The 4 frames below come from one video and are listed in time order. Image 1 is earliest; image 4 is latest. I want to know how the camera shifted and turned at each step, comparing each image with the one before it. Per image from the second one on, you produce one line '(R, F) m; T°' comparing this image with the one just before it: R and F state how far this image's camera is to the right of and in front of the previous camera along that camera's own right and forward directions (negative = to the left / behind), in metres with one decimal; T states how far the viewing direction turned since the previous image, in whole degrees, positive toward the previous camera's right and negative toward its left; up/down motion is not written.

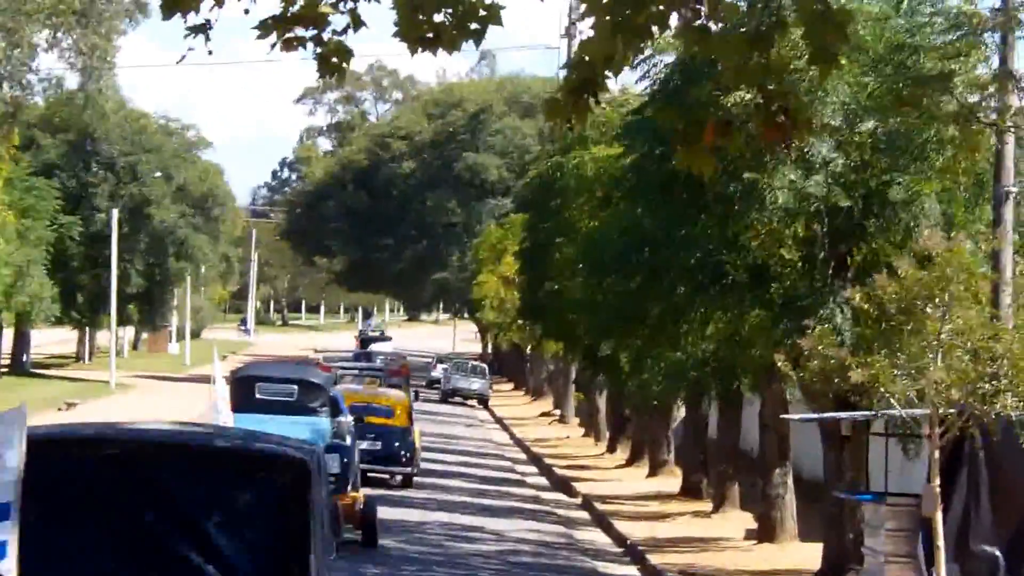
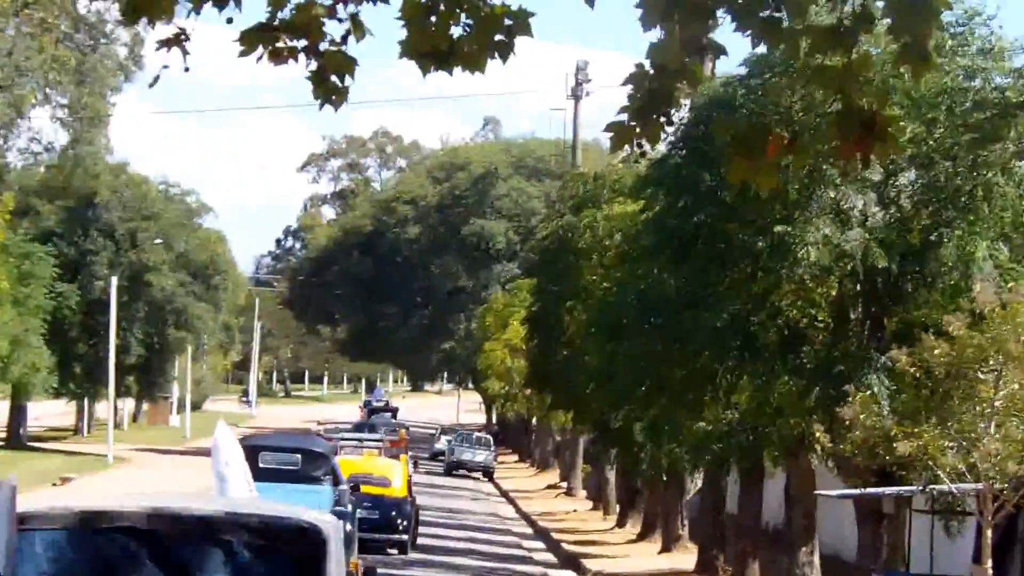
(0.0, +1.3) m; 0°
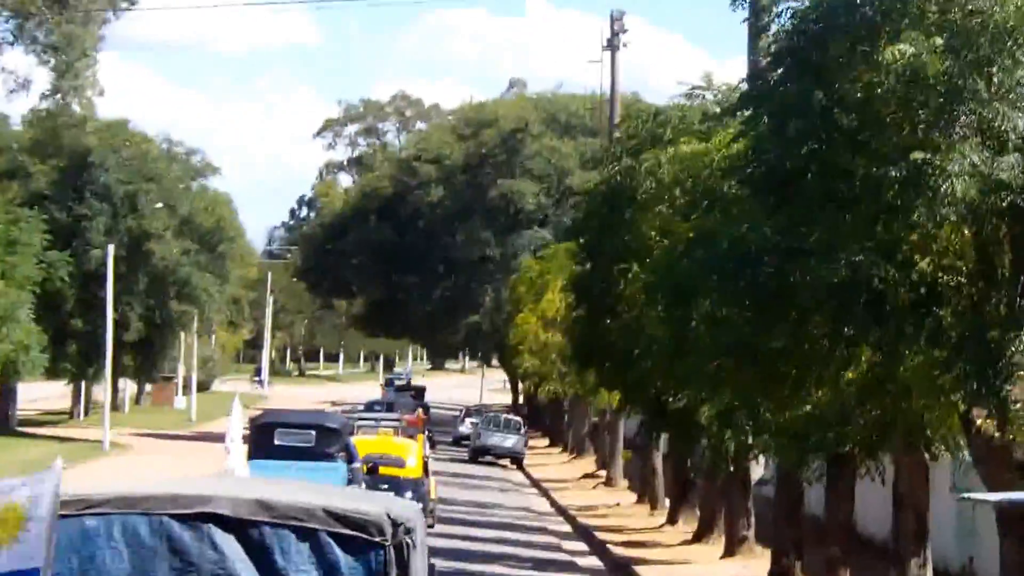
(-0.2, +3.7) m; 0°
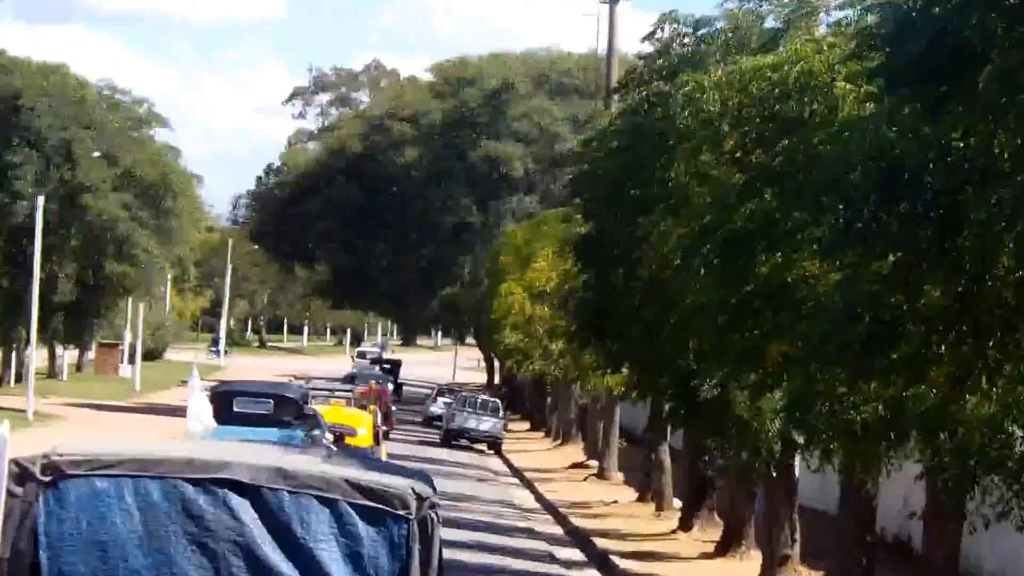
(-0.2, +4.1) m; +1°
